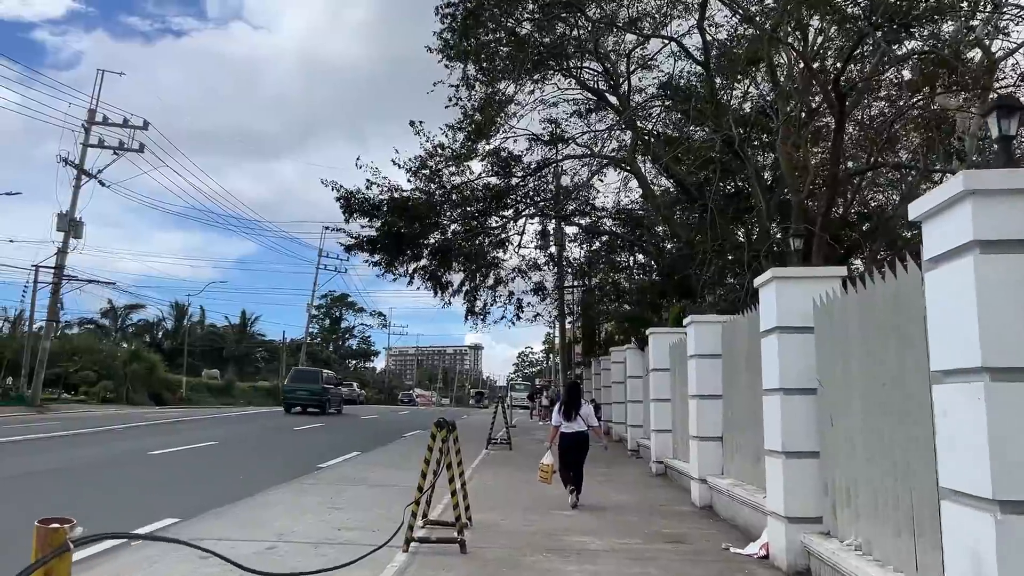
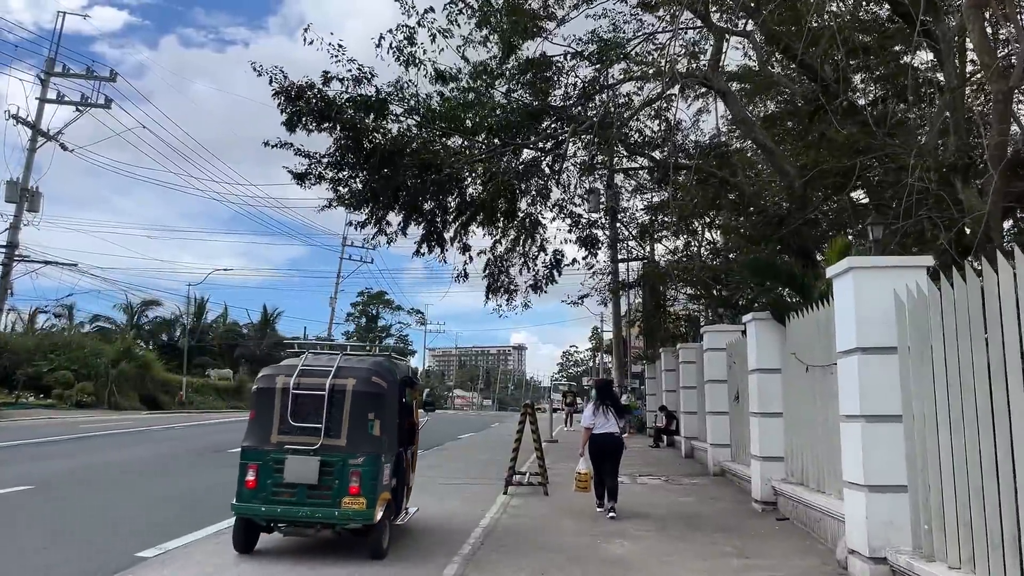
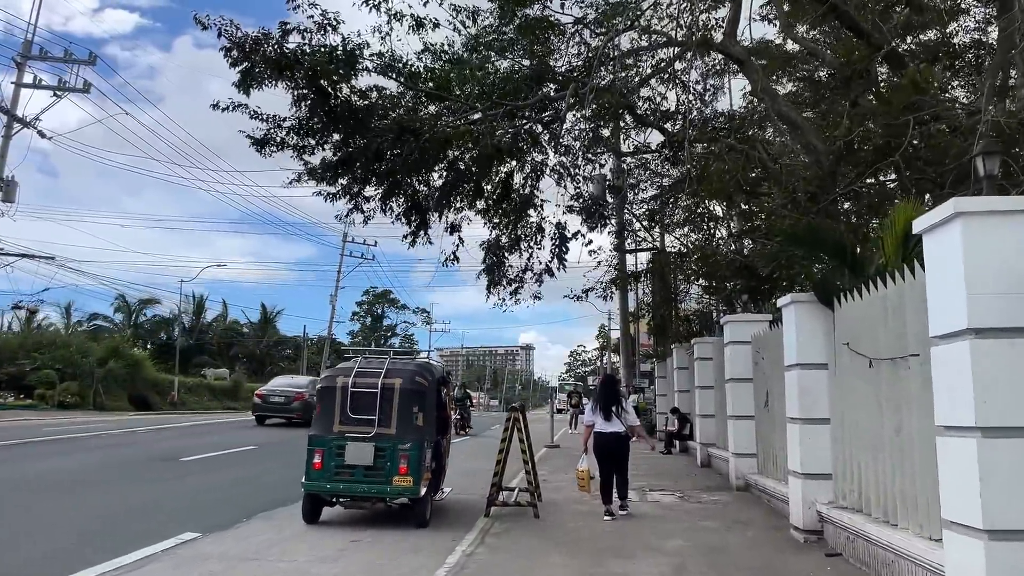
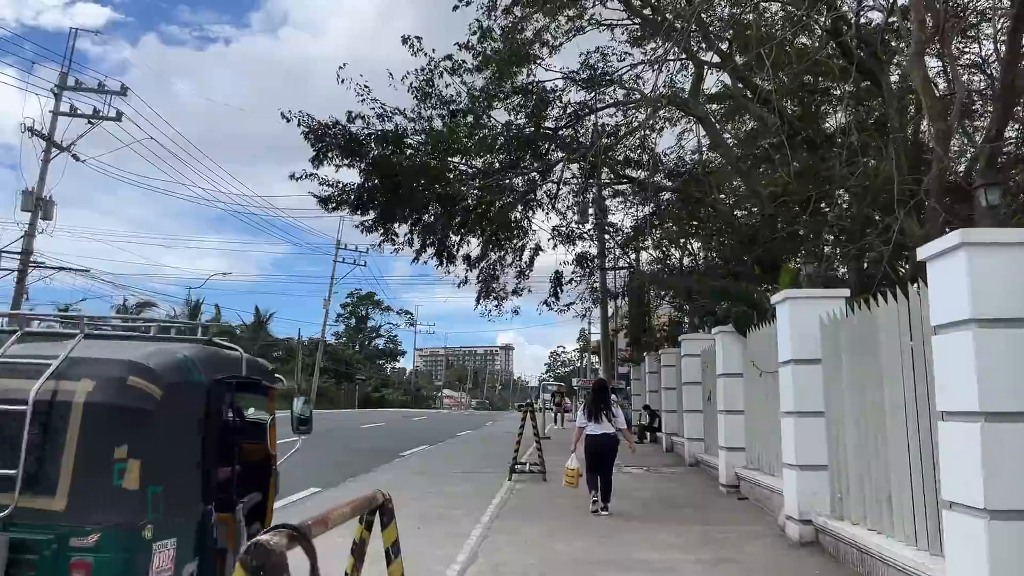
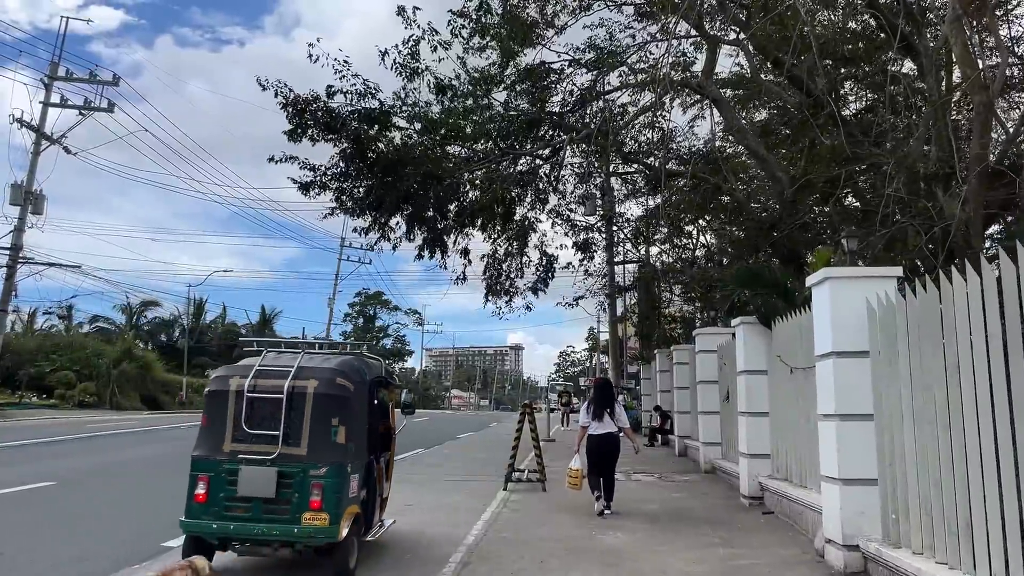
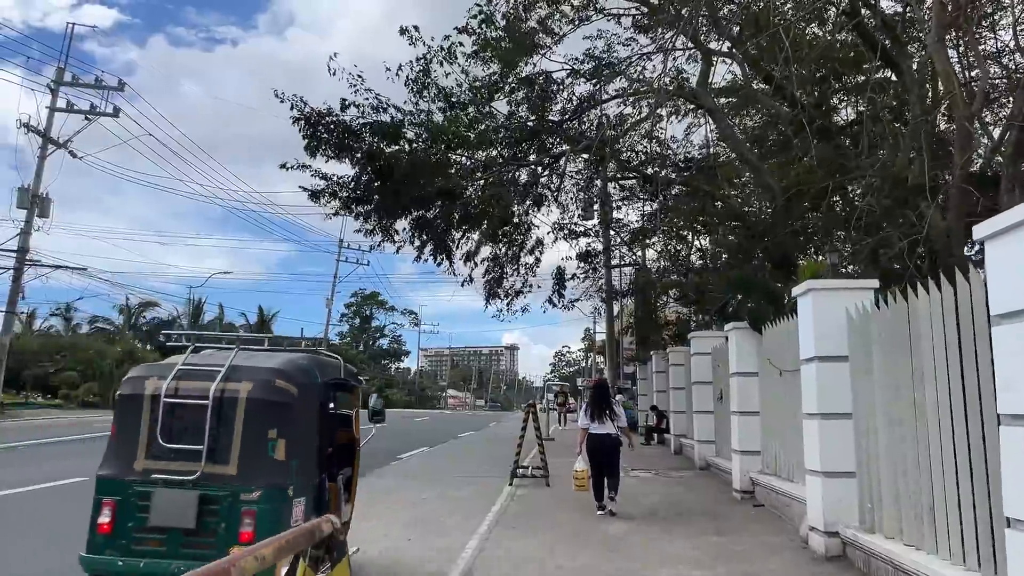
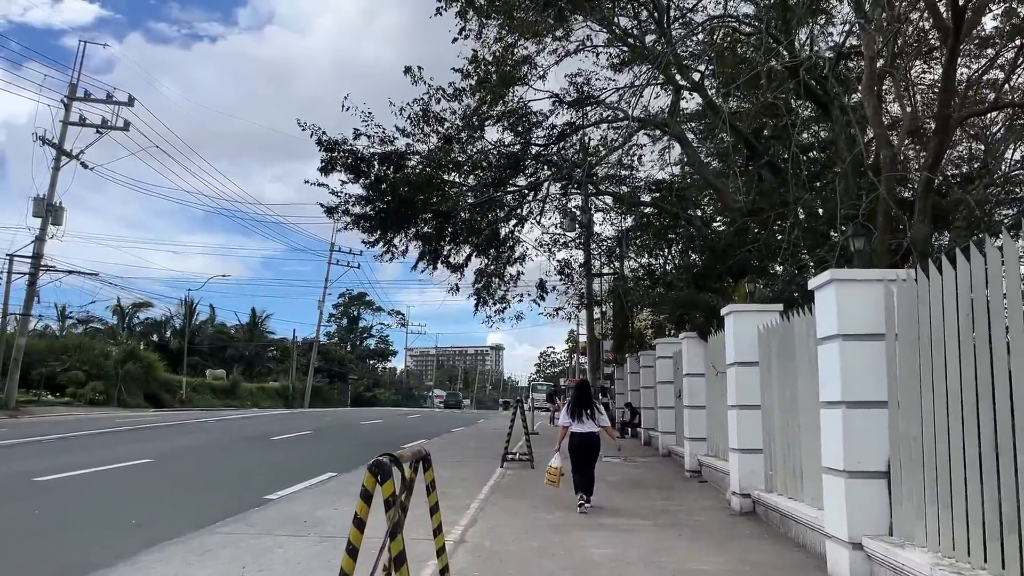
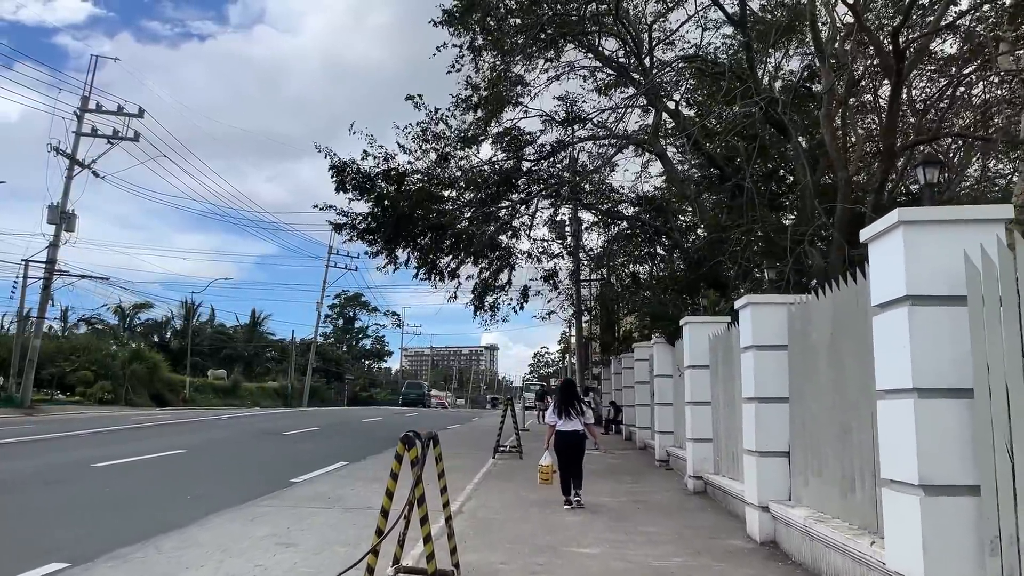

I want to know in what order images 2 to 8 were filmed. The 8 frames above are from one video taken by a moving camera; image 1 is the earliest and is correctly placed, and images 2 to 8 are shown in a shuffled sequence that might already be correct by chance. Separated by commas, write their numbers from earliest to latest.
8, 7, 4, 6, 5, 2, 3
